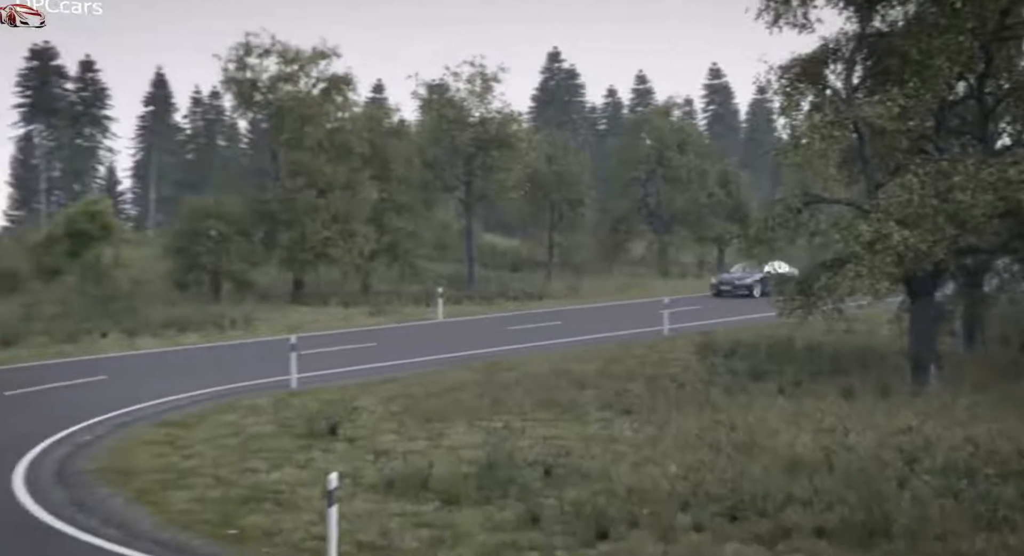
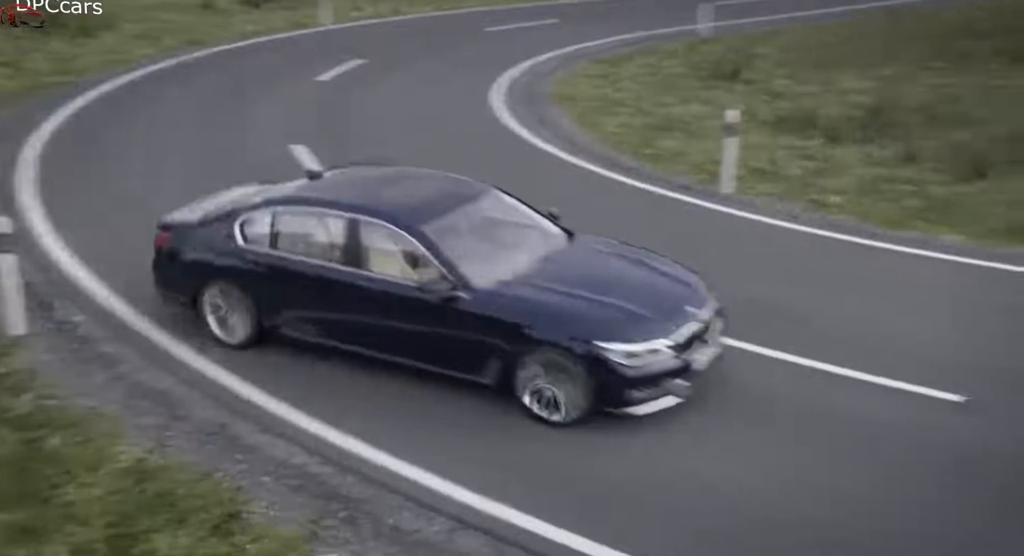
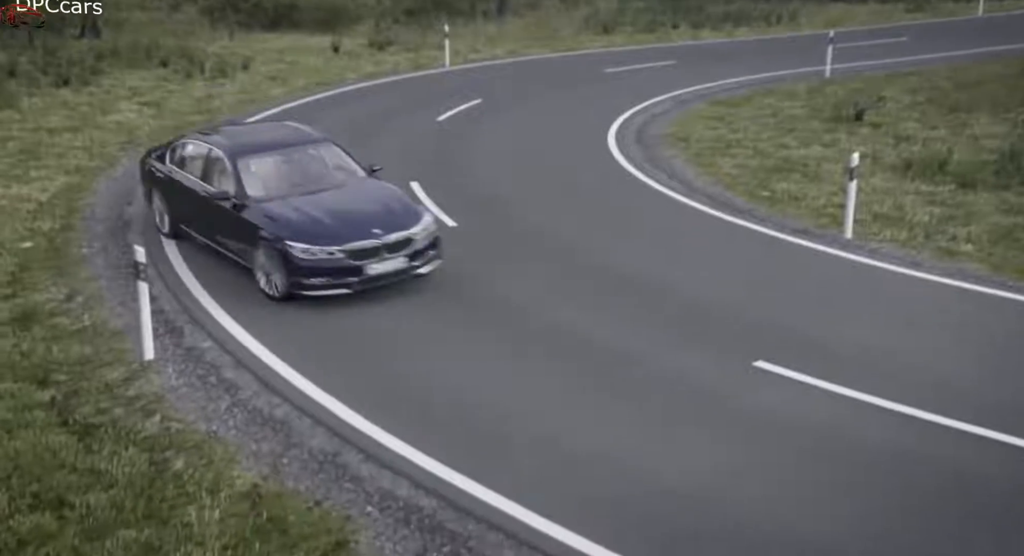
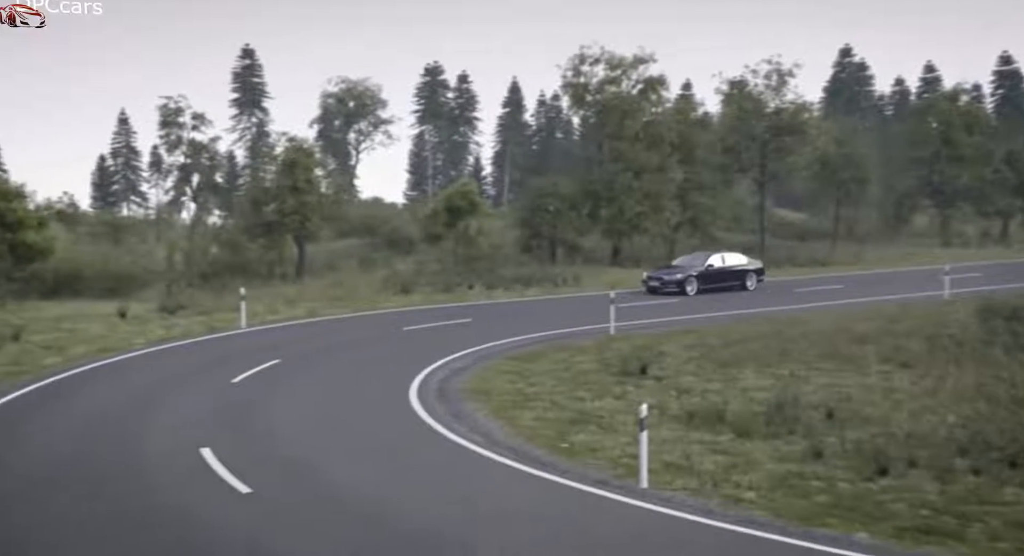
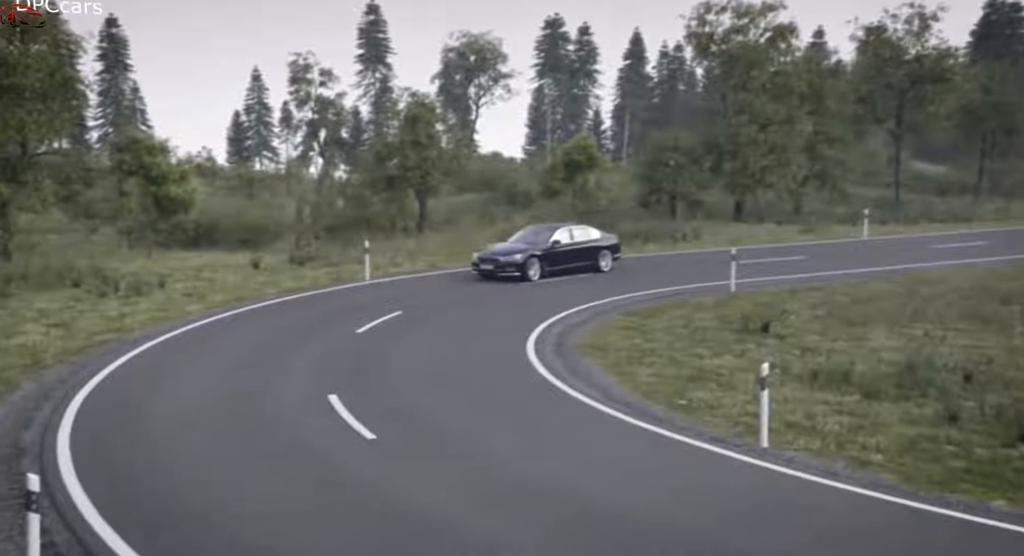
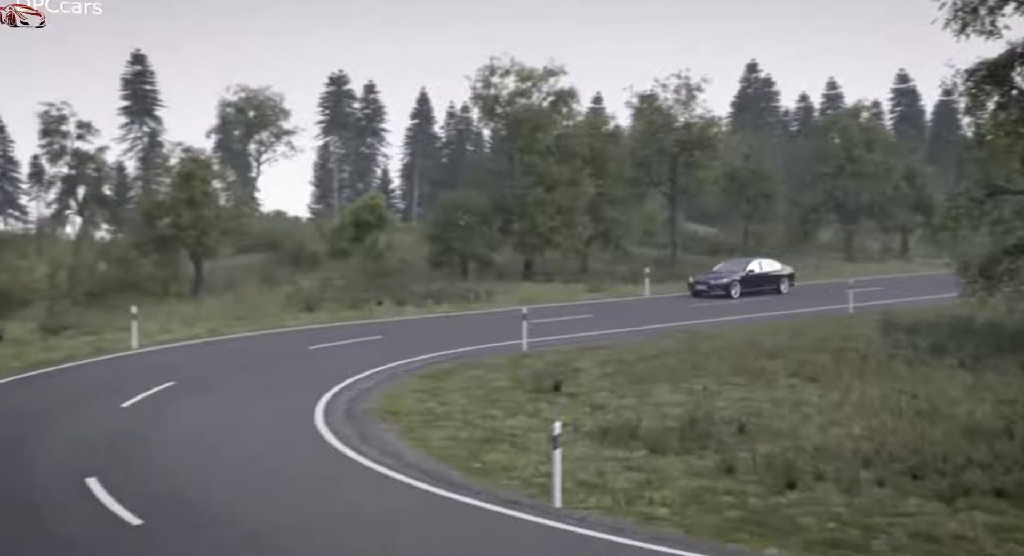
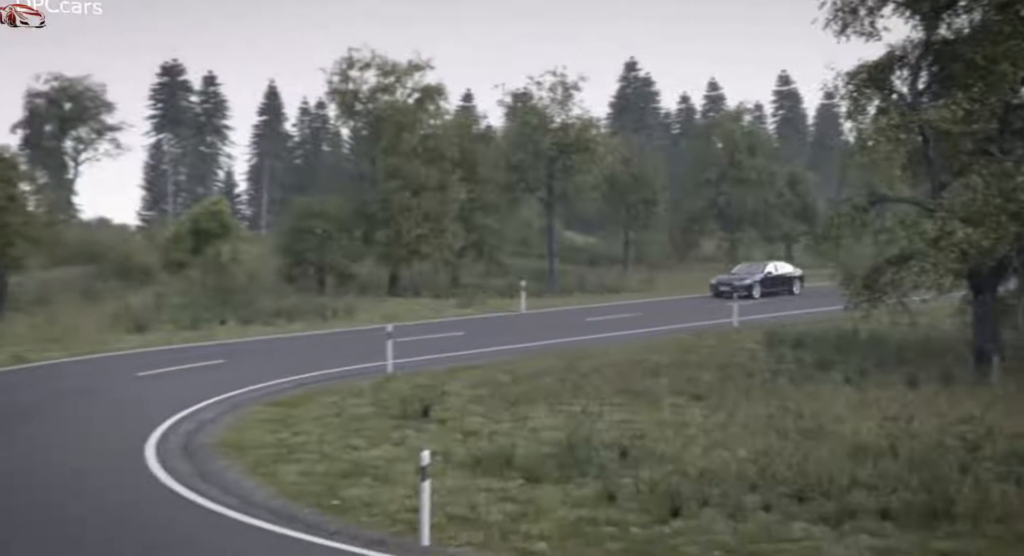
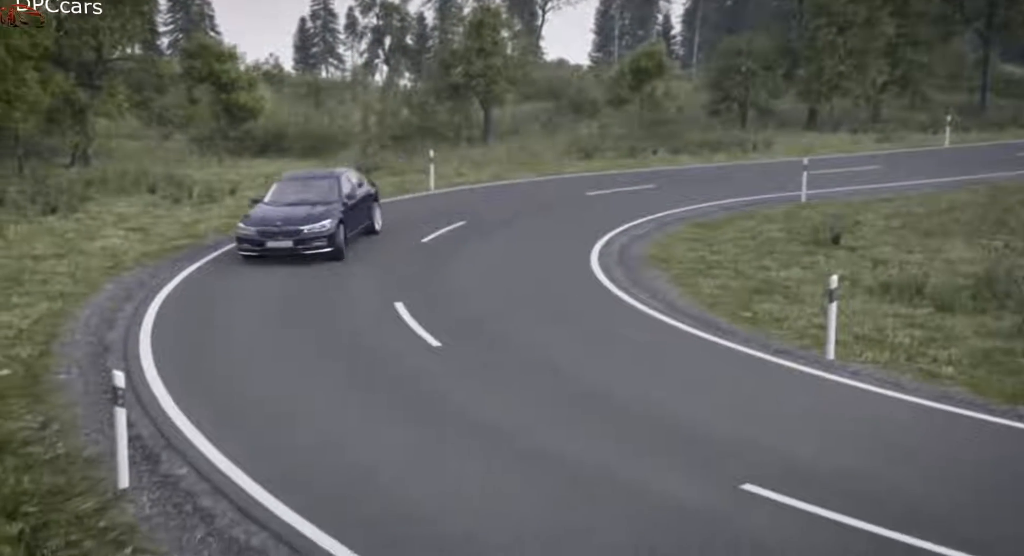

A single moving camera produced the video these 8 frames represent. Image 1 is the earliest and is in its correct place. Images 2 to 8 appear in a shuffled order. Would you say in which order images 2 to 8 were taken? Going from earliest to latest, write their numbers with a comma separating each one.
7, 6, 4, 5, 8, 3, 2
